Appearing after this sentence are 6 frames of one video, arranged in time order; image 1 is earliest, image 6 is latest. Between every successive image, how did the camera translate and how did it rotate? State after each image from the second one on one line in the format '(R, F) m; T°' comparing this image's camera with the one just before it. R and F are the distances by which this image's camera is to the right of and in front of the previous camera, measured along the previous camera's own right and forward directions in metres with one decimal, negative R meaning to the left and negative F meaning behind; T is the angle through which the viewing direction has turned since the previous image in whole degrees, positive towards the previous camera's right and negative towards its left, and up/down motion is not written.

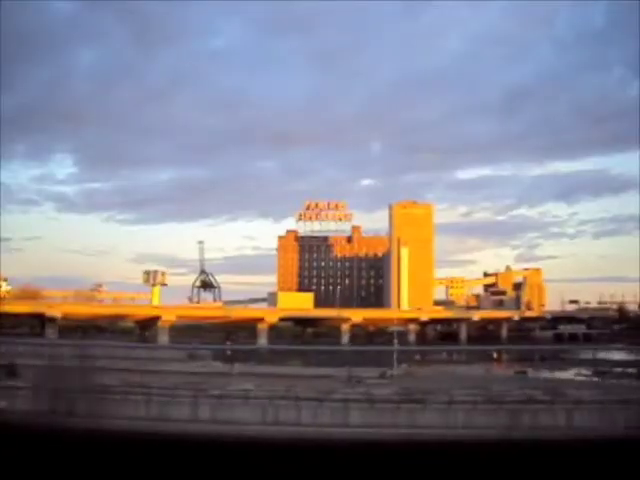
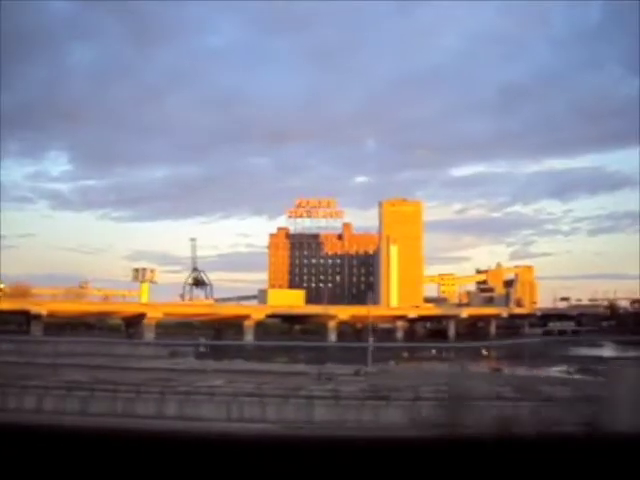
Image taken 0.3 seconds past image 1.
(+0.2, 0.0) m; 0°
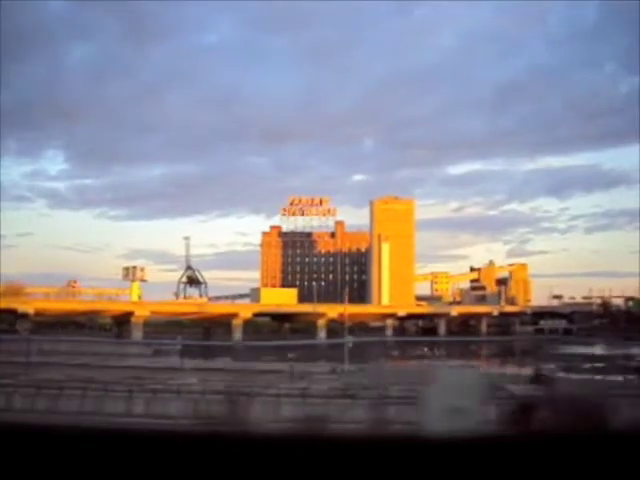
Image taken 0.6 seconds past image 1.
(+0.2, 0.0) m; 0°
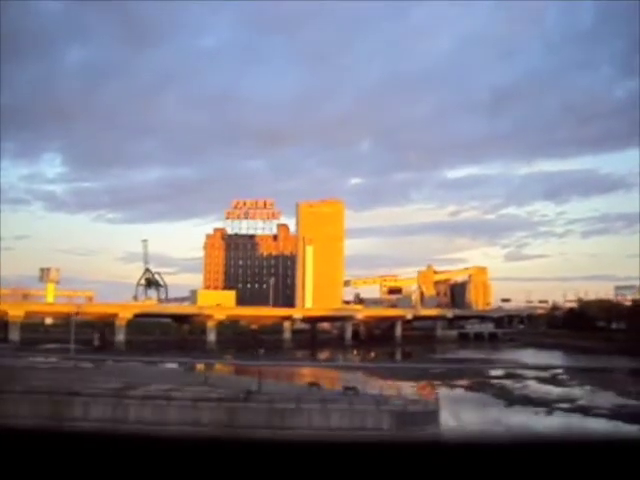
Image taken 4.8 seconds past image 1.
(+3.3, -0.1) m; -2°
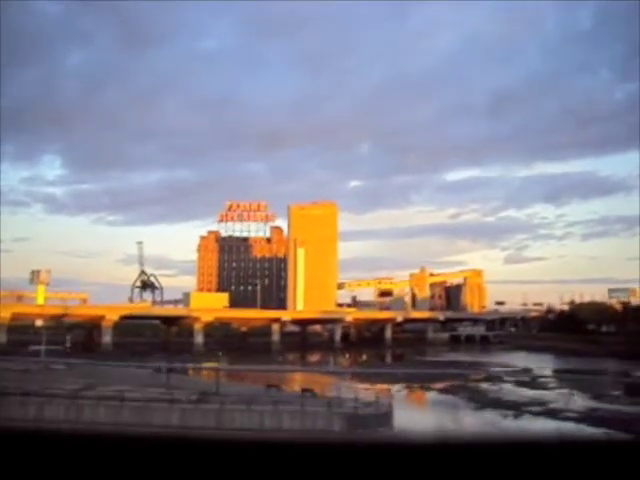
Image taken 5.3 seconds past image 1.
(+0.4, 0.0) m; 0°
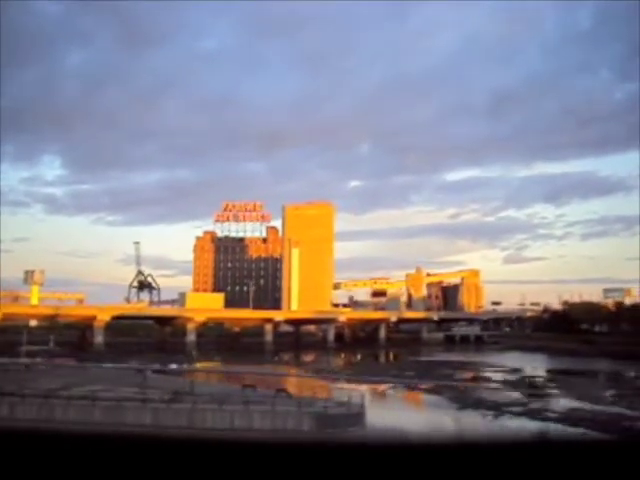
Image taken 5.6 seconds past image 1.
(+0.2, 0.0) m; 0°
